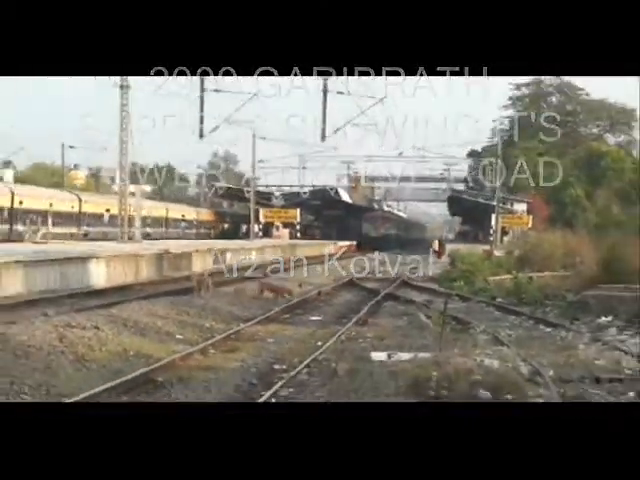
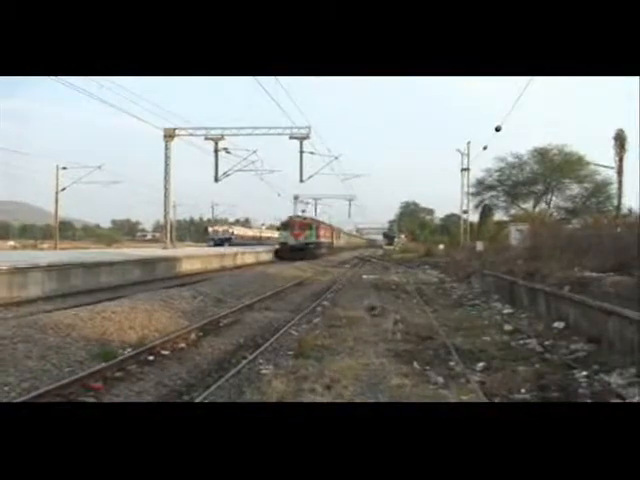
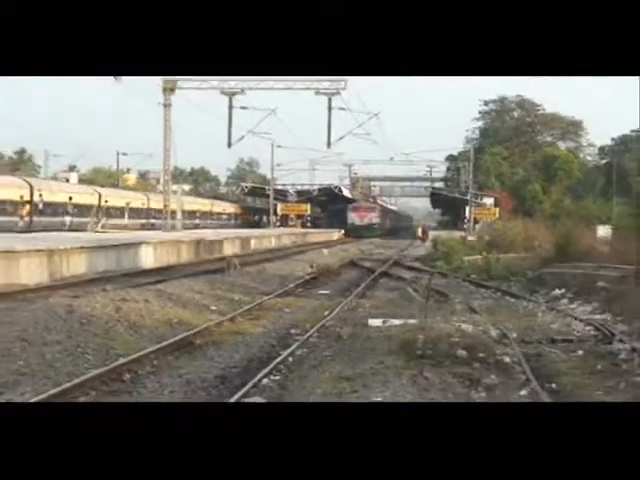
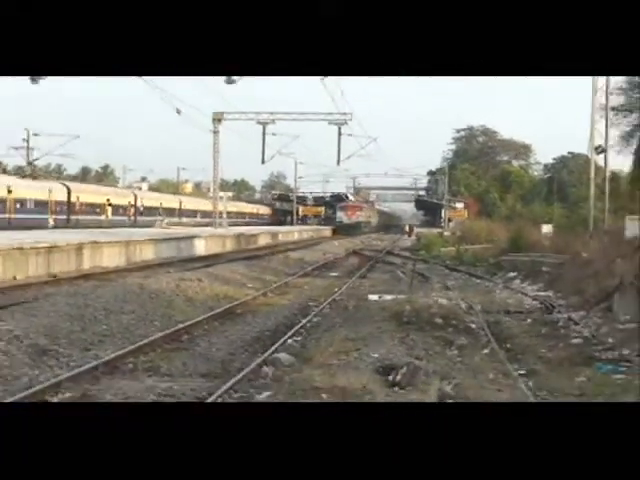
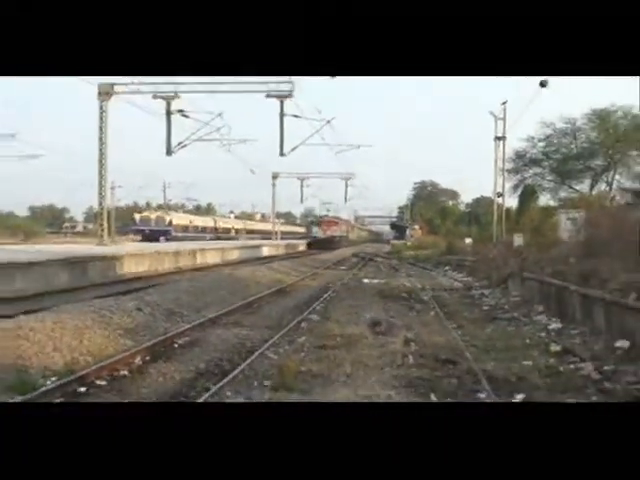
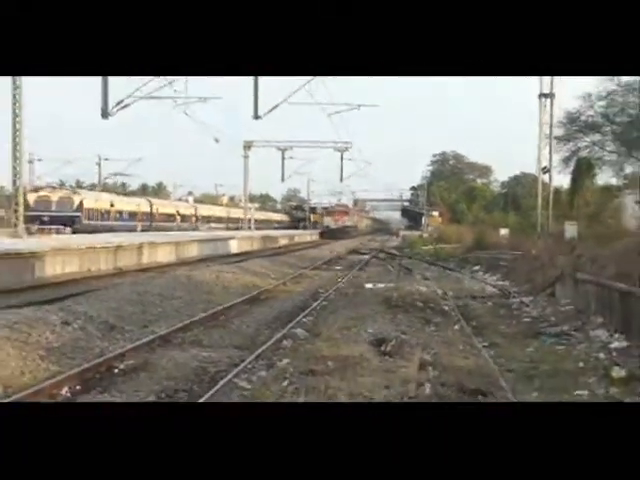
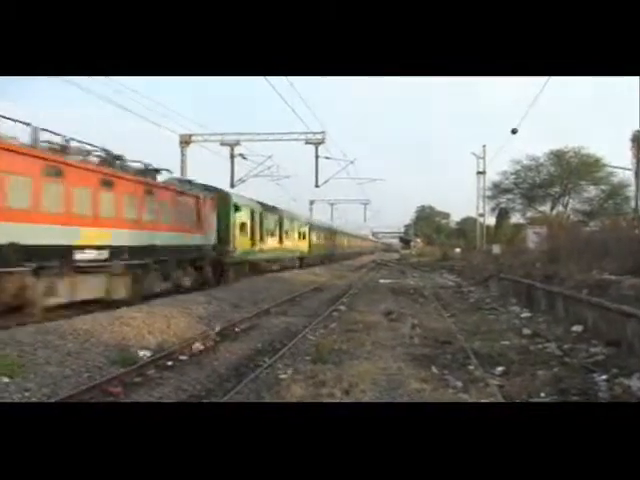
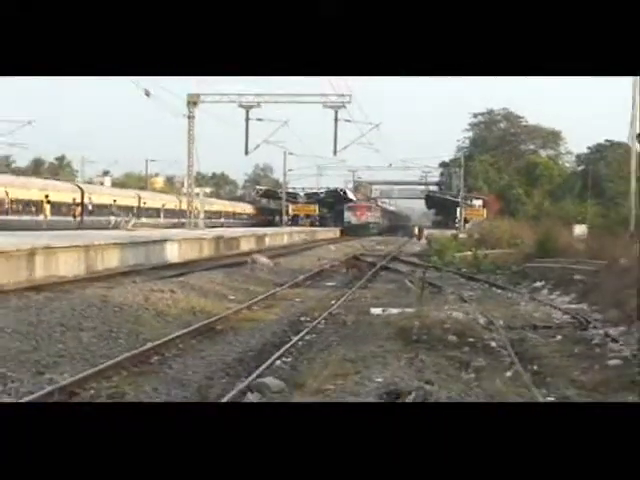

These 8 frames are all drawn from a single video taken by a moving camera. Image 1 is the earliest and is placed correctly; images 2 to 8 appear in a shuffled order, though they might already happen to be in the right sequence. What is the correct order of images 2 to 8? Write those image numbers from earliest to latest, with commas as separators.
3, 8, 4, 6, 5, 2, 7
